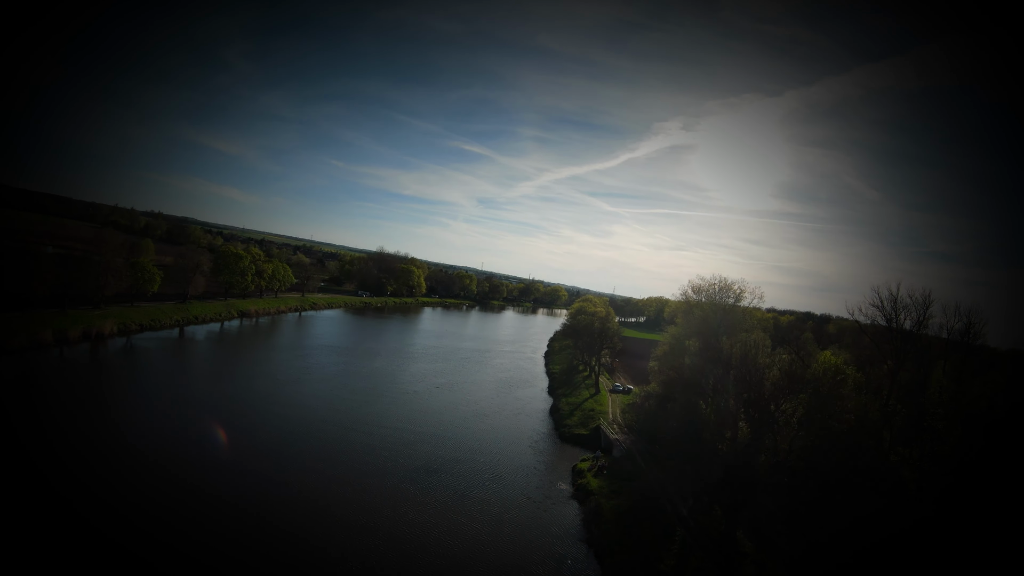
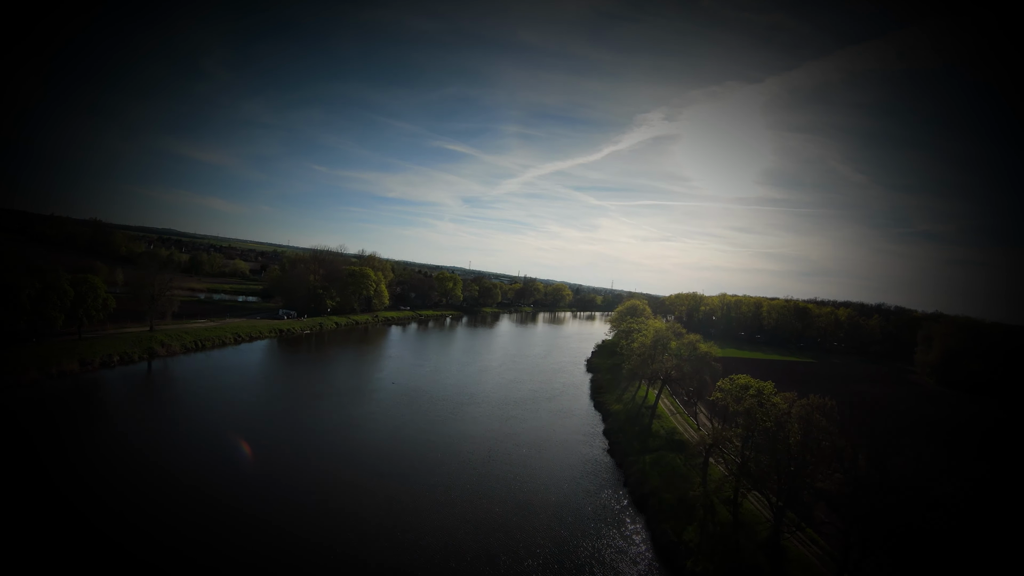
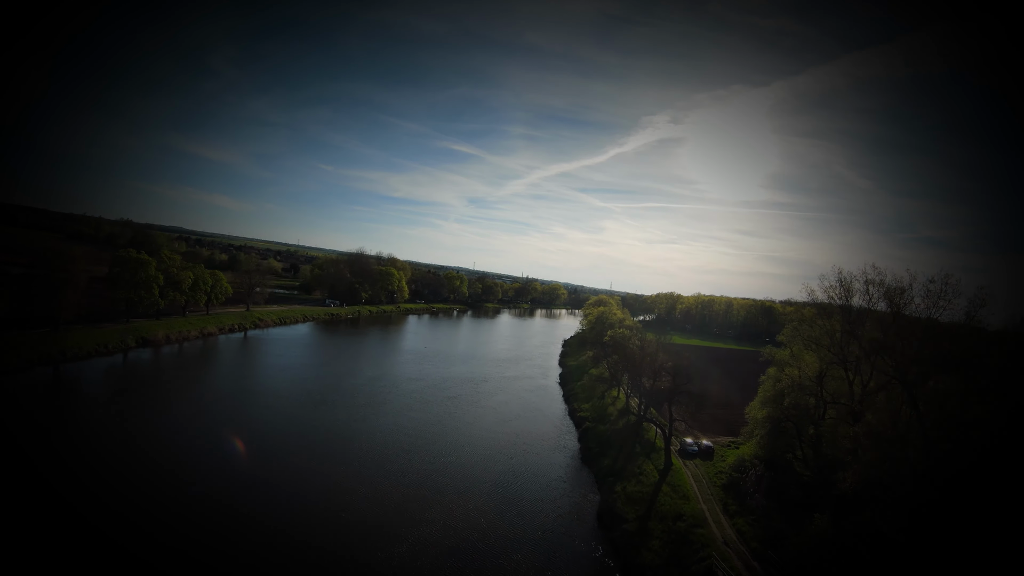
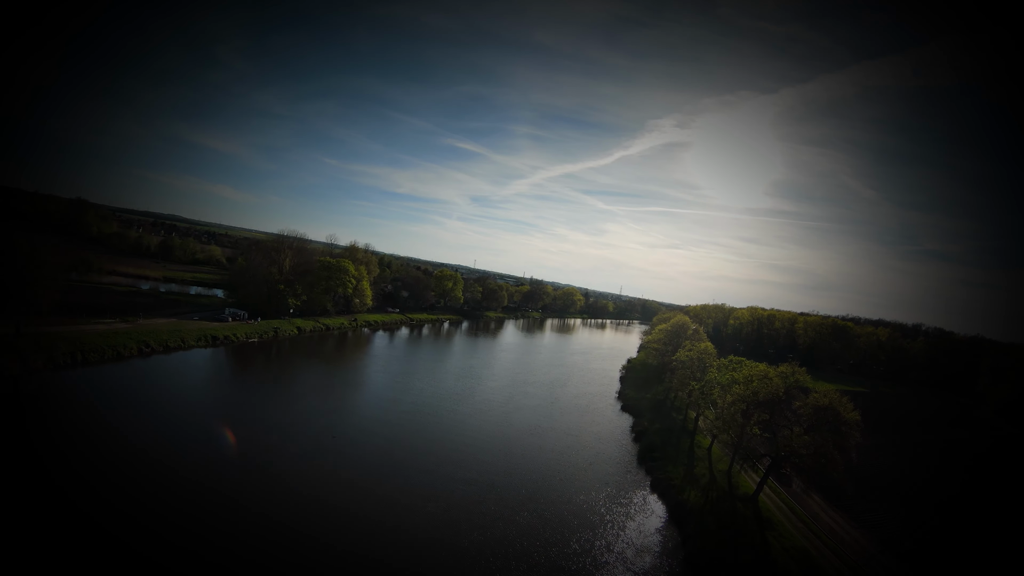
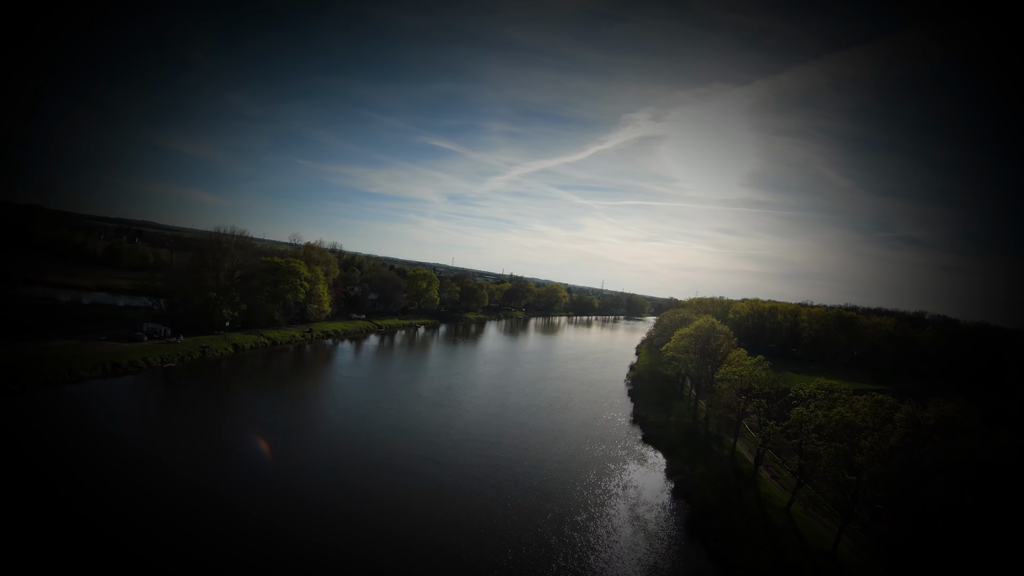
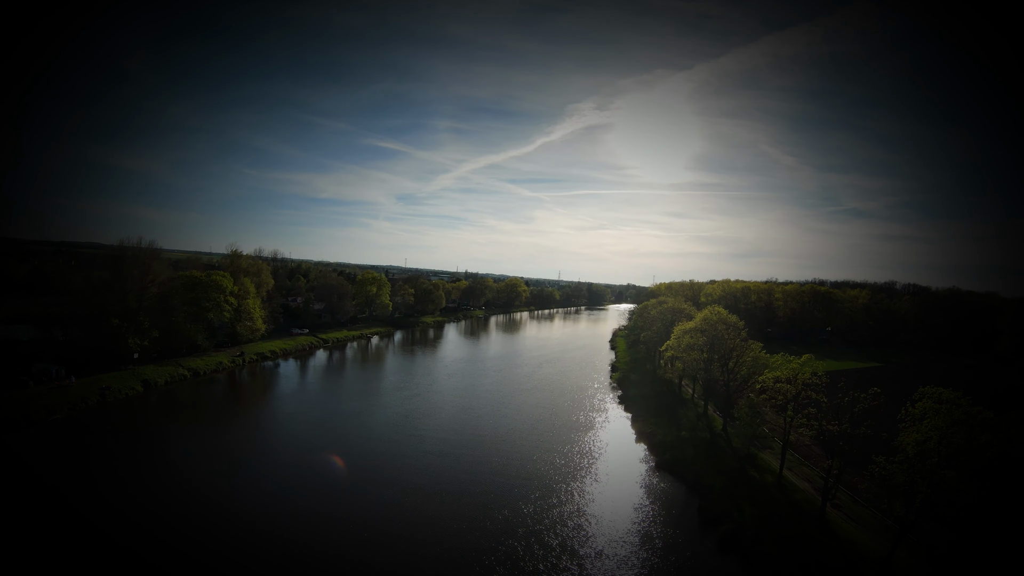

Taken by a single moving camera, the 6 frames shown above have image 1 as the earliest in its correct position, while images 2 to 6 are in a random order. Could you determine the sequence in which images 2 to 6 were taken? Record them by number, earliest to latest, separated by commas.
3, 2, 4, 5, 6
